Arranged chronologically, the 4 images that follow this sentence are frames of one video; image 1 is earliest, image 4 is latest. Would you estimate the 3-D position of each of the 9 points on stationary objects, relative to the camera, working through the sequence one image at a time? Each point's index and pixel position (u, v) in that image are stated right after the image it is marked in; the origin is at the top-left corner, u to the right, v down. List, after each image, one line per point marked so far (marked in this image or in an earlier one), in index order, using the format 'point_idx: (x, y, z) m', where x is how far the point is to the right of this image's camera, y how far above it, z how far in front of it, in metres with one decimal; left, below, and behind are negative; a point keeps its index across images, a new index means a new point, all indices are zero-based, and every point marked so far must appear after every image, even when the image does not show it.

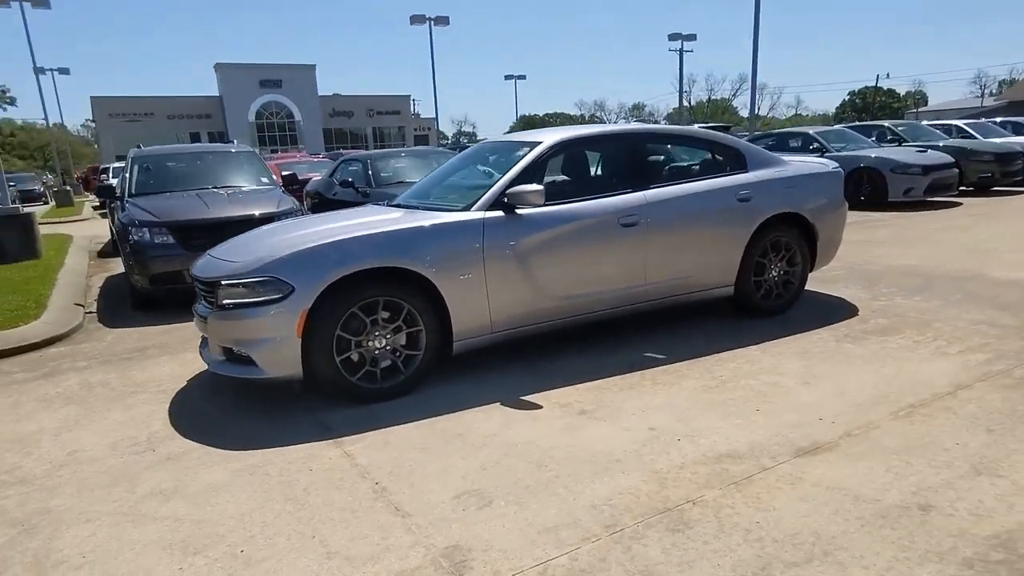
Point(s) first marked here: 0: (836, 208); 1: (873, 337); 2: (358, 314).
0: (+2.8, +0.7, +6.2) m
1: (+2.7, -0.4, +5.2) m
2: (-1.0, -0.2, +4.4) m
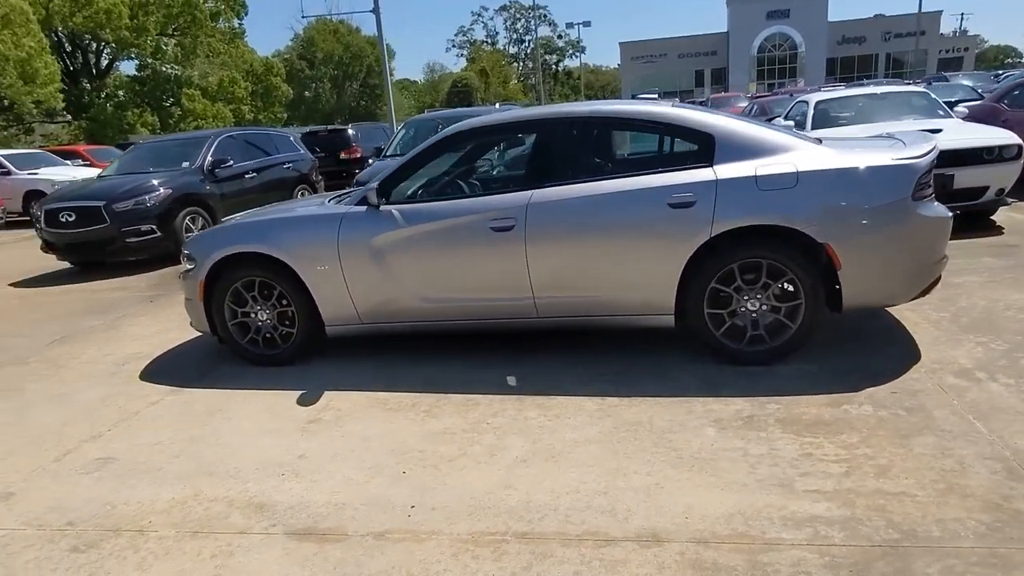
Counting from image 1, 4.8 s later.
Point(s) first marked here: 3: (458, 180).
0: (+2.1, +0.4, +3.9) m
1: (+1.2, -0.7, +3.4) m
2: (-2.0, 0.0, +5.1) m
3: (-0.3, +0.7, +4.7) m
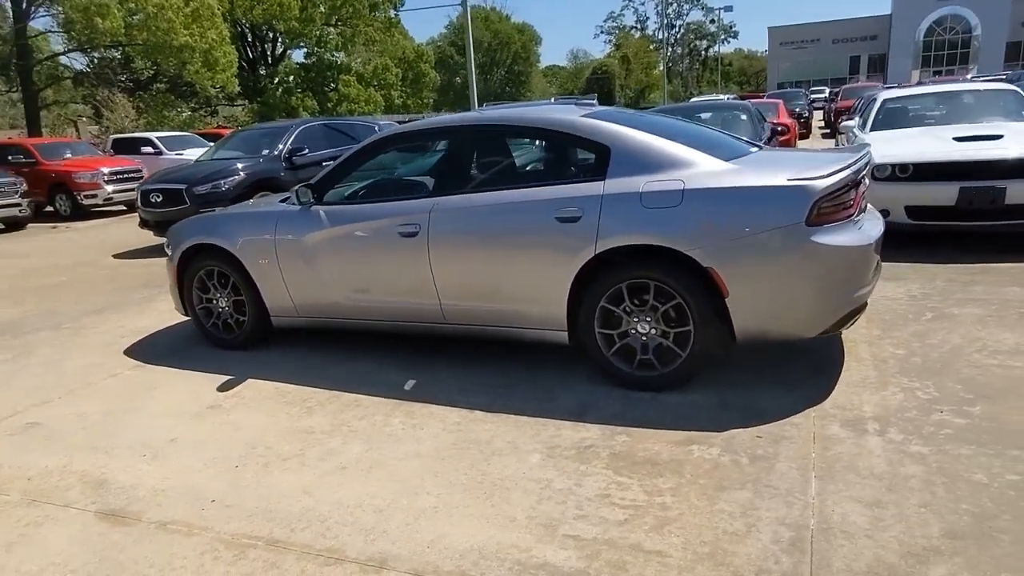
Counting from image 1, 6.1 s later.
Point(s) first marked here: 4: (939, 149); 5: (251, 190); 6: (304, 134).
0: (+1.4, +0.2, +3.5) m
1: (+0.4, -0.8, +3.2) m
2: (-2.4, +0.1, +5.5) m
3: (-0.8, +0.7, +4.7) m
4: (+3.9, +1.3, +6.5) m
5: (-4.3, +1.6, +11.6) m
6: (-3.8, +2.8, +13.0) m
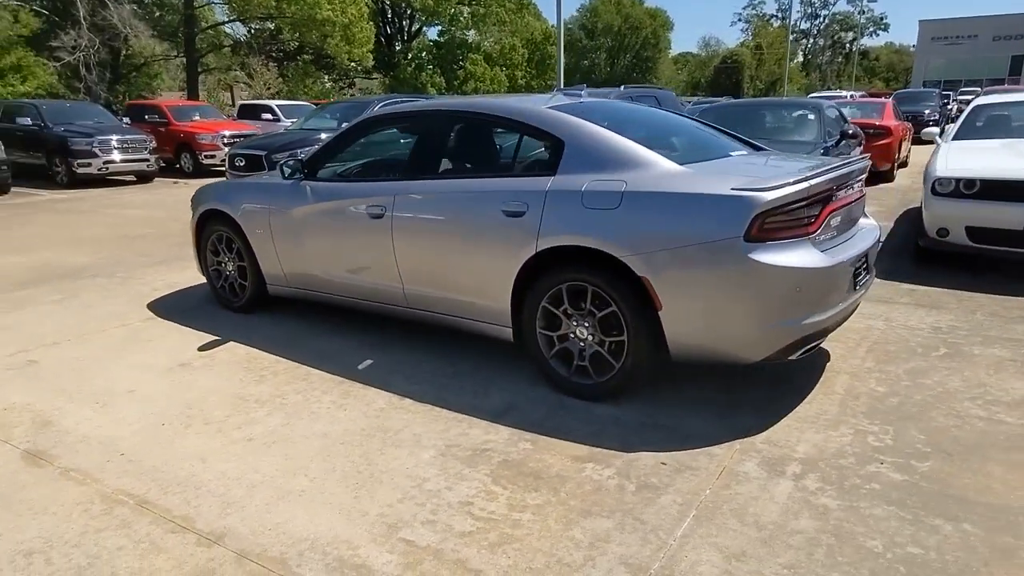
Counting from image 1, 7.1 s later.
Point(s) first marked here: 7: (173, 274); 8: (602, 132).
0: (+1.0, +0.1, +3.2) m
1: (-0.1, -0.8, +3.1) m
2: (-2.4, +0.4, +5.8) m
3: (-0.9, +0.8, +4.7) m
4: (+4.0, +1.0, +5.7) m
5: (-3.2, +2.2, +12.1) m
6: (-2.4, +3.3, +13.3) m
7: (-3.6, +0.1, +7.4) m
8: (+0.5, +0.9, +3.7) m
